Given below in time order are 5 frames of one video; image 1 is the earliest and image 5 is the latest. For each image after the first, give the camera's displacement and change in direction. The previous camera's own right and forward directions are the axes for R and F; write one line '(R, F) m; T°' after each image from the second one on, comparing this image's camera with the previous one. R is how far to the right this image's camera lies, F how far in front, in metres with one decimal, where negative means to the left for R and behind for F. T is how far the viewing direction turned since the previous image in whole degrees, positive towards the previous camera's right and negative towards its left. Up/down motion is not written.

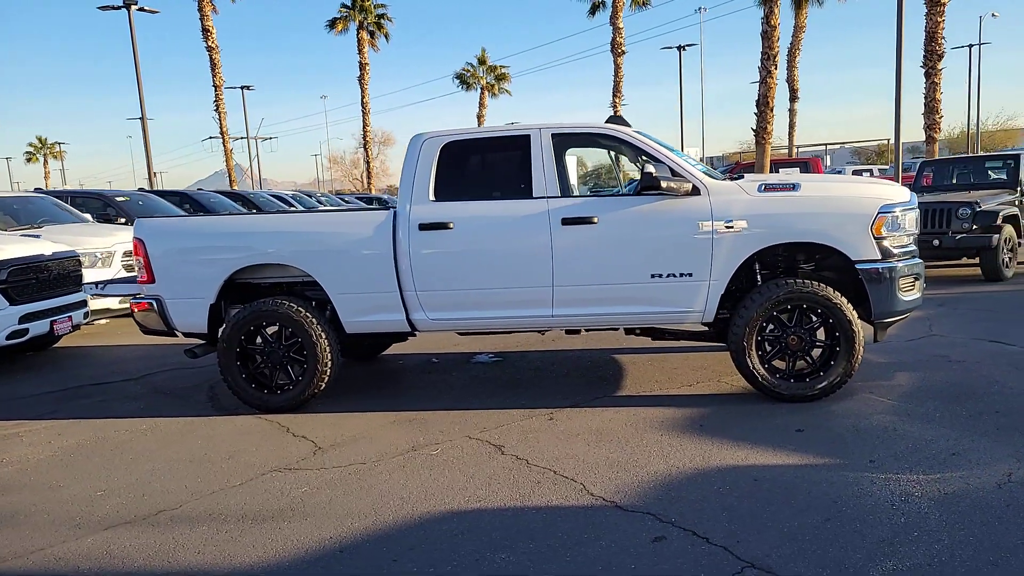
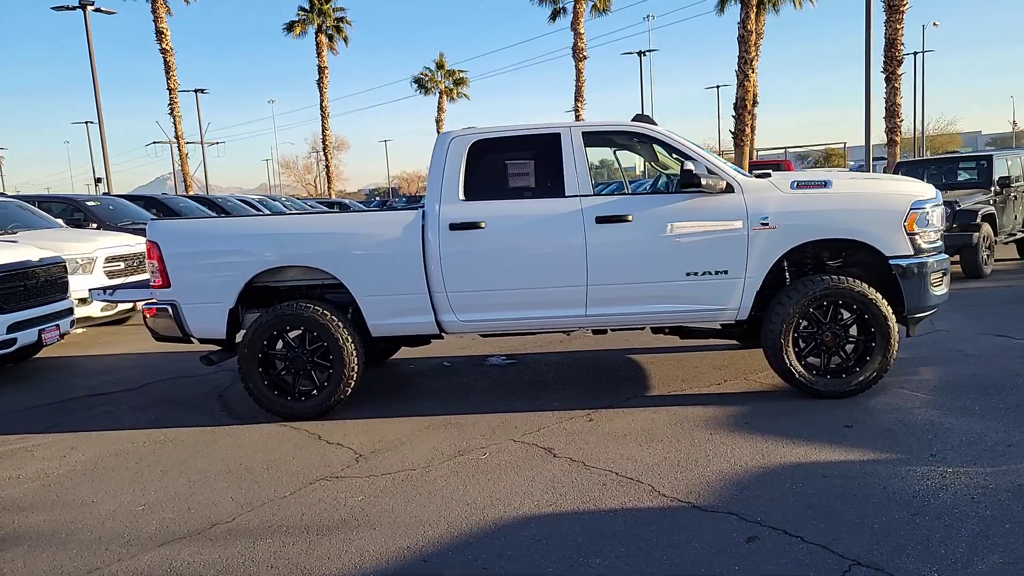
(-0.5, +0.1) m; +3°
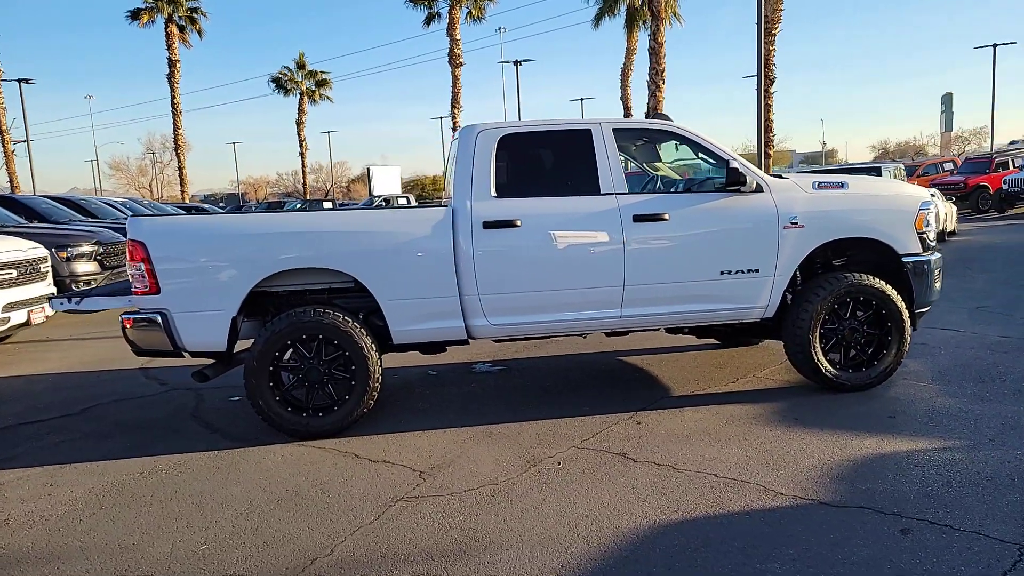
(-1.2, +0.3) m; +11°
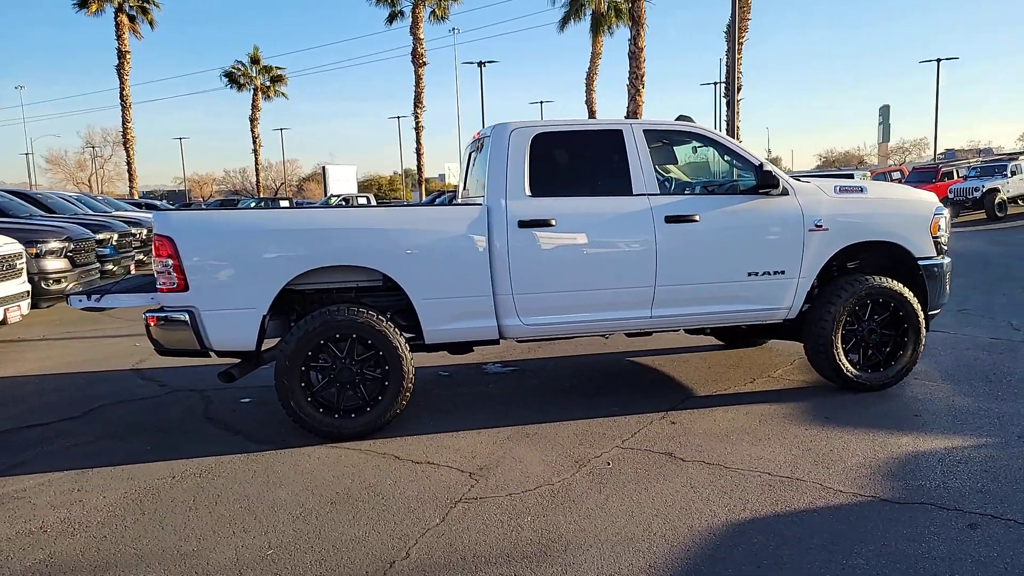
(-0.5, 0.0) m; +4°
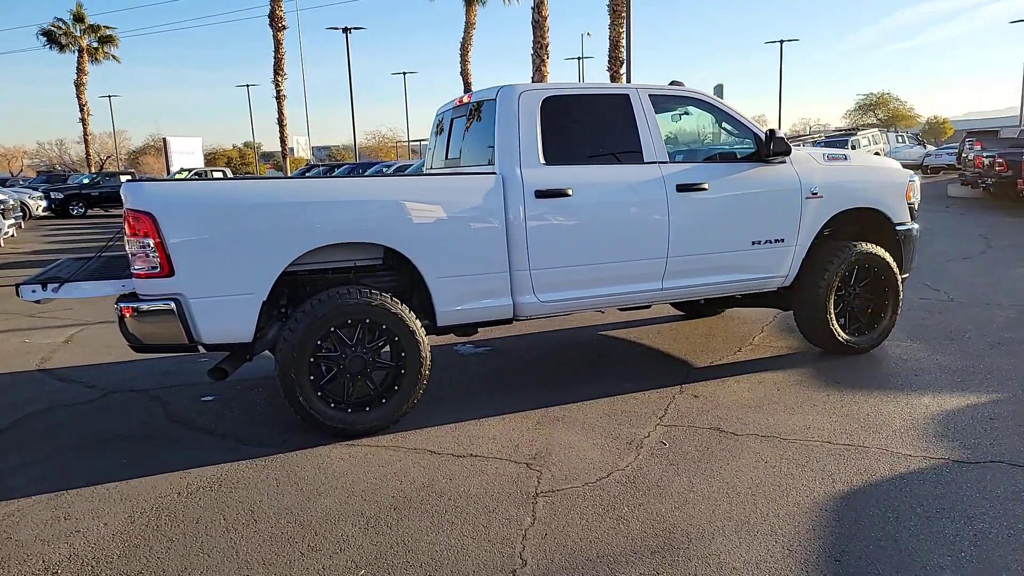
(-1.0, +0.4) m; +11°
